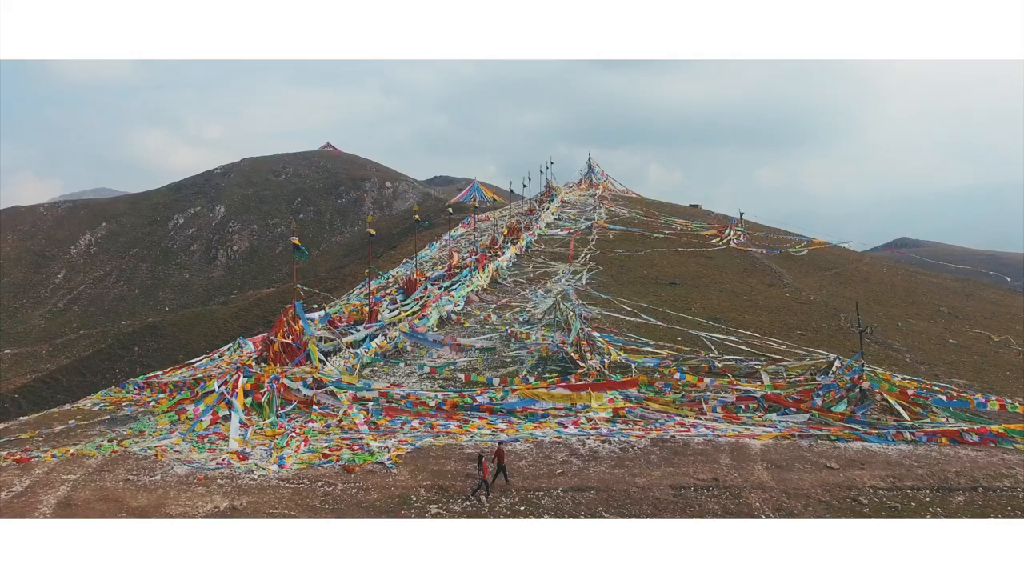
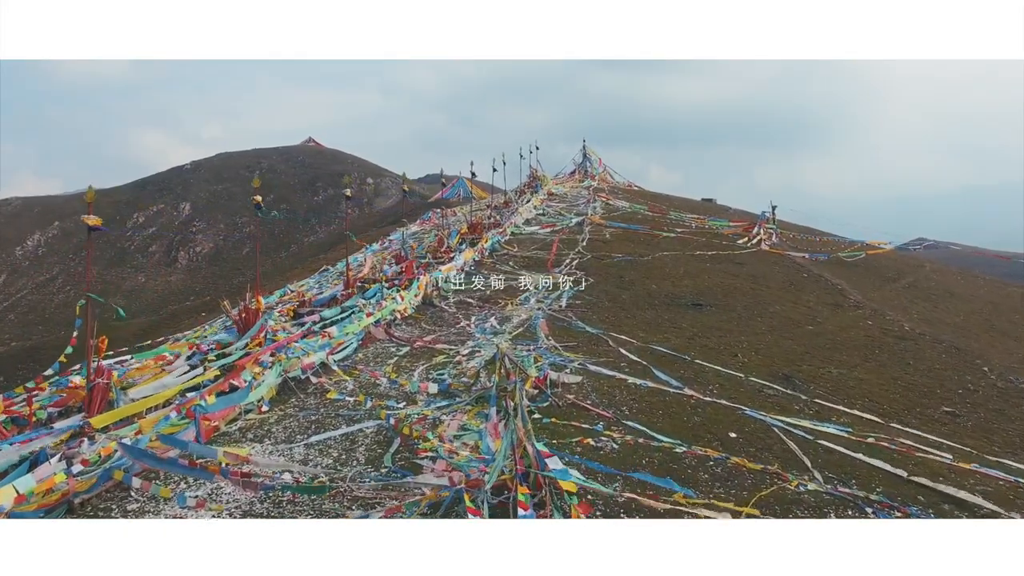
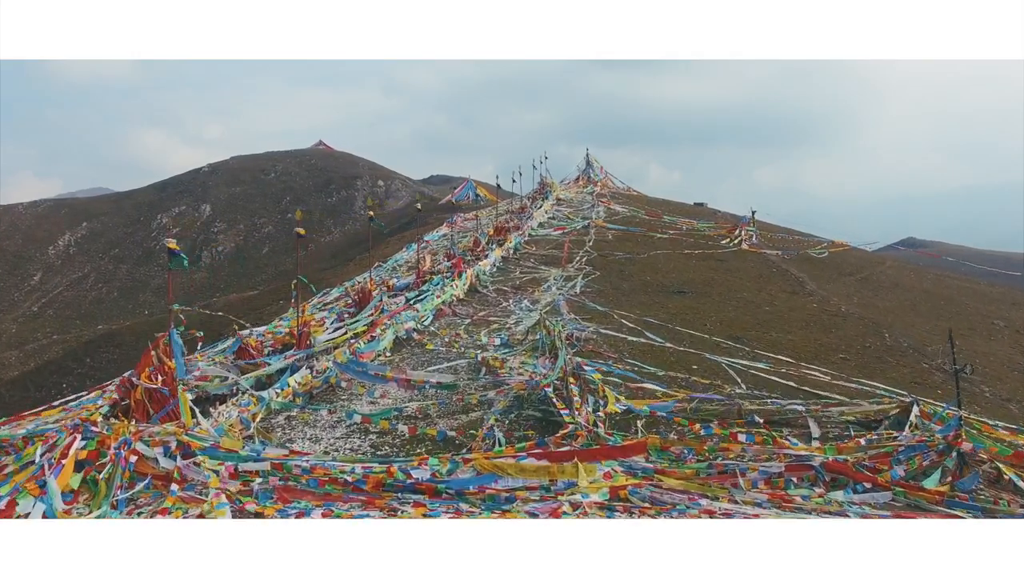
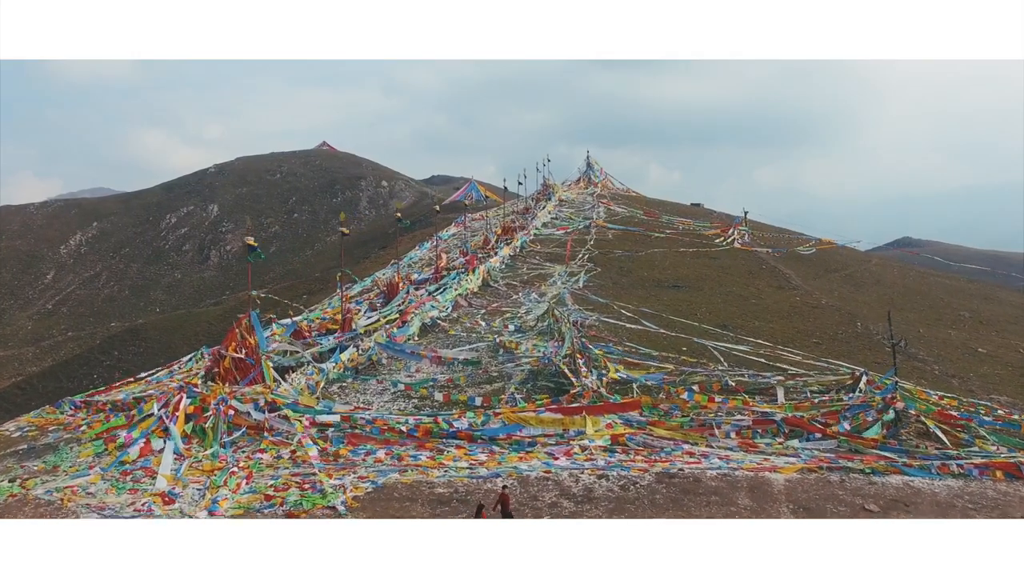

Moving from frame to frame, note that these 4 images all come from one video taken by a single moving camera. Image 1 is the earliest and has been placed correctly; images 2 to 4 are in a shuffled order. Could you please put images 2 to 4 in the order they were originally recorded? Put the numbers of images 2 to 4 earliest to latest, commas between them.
4, 3, 2
